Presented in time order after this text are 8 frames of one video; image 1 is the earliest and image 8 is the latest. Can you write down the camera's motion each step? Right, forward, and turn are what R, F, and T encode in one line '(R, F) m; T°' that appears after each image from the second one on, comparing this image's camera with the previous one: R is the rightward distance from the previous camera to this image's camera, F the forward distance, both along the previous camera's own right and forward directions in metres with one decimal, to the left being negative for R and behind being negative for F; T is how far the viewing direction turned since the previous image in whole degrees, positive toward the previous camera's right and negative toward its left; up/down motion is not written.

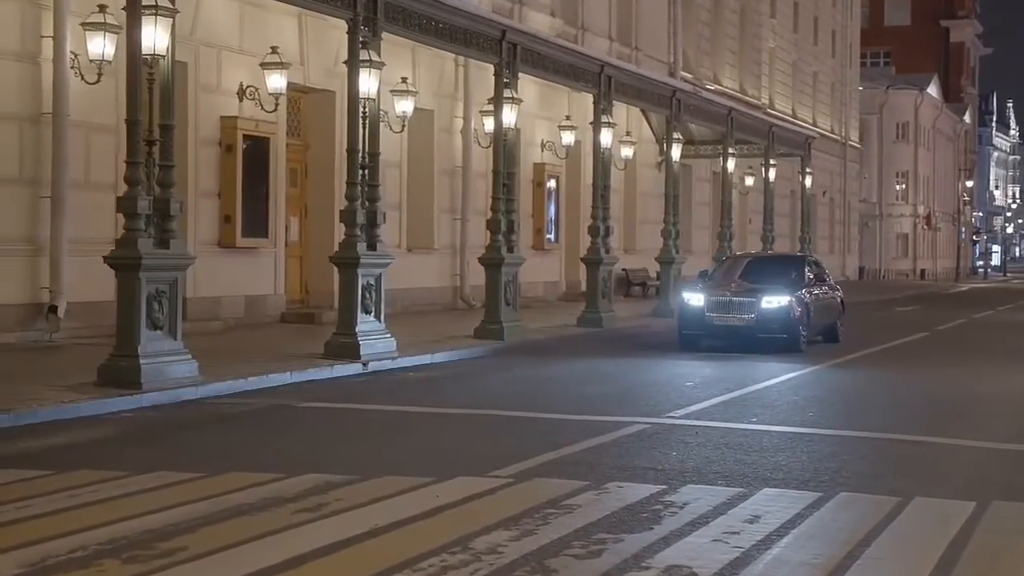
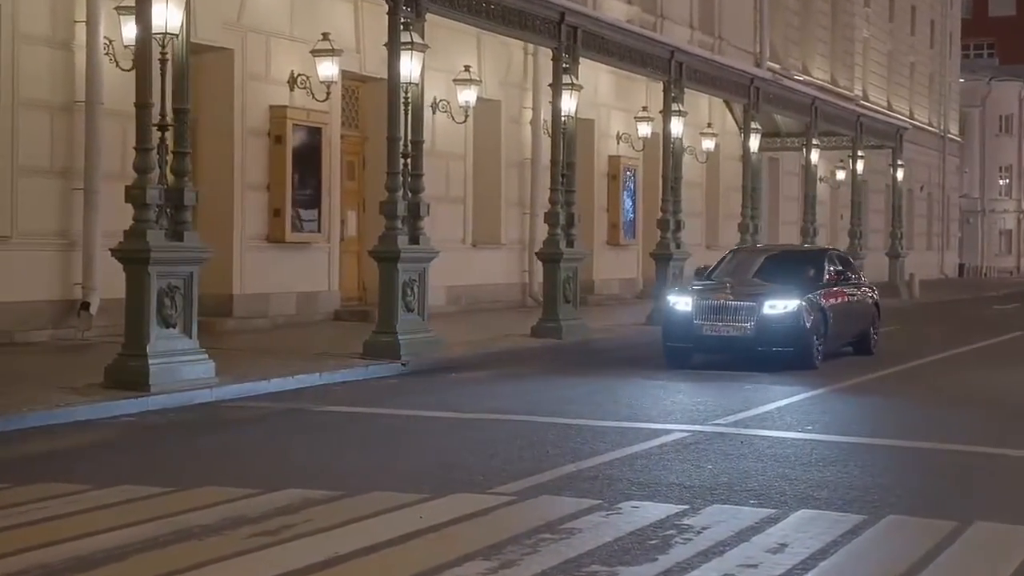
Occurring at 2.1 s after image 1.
(+0.6, +1.1) m; -4°
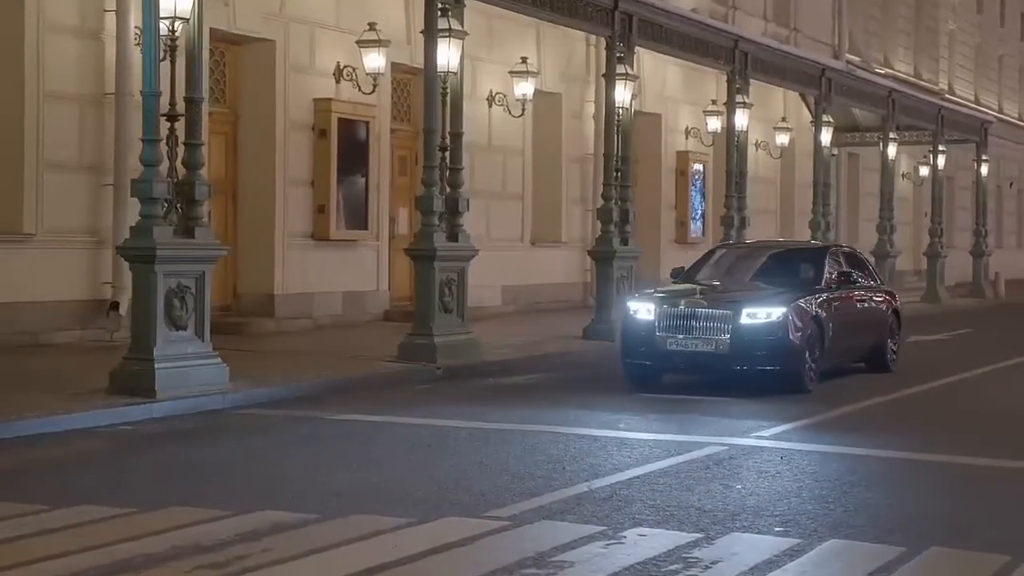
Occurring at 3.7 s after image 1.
(+0.5, +0.9) m; -3°
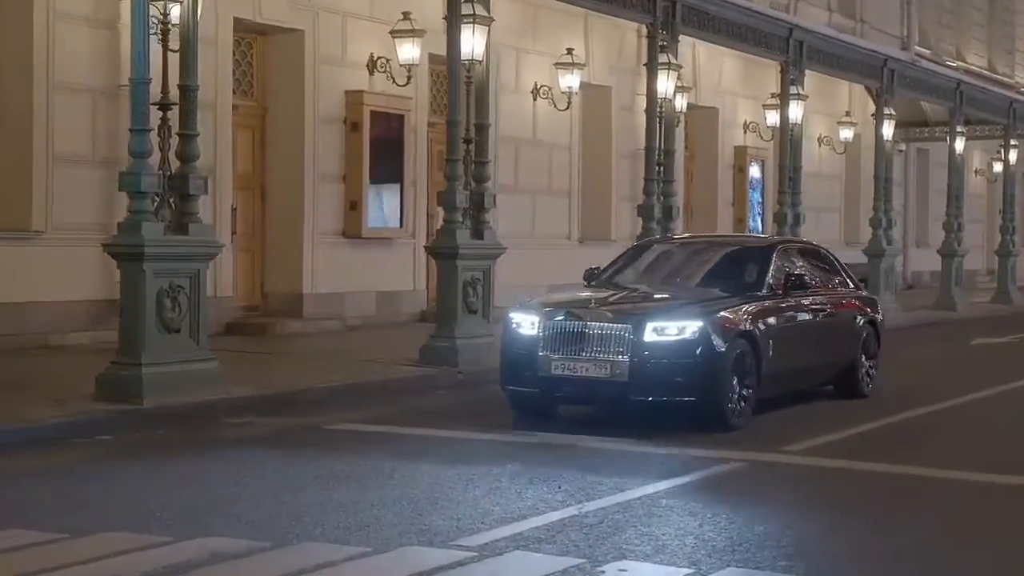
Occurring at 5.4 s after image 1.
(+0.5, +0.9) m; -3°
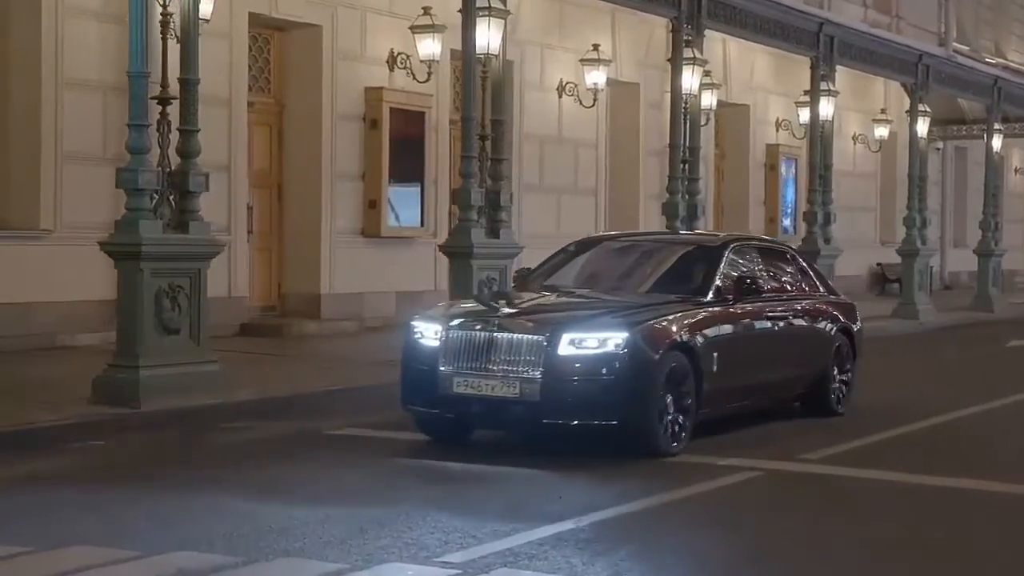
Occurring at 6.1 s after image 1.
(+0.2, +0.4) m; -2°
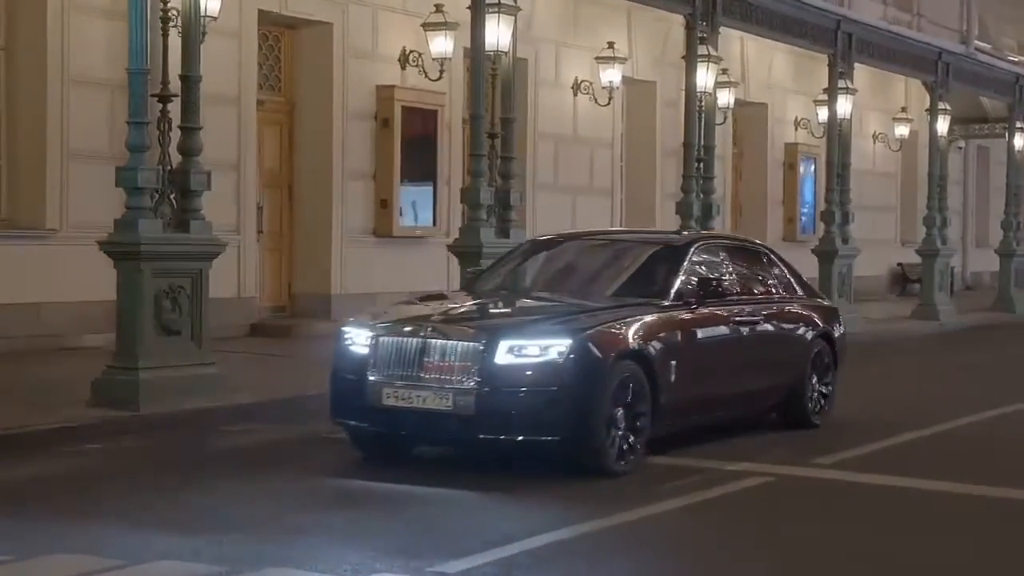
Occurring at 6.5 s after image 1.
(+0.1, +0.2) m; -1°
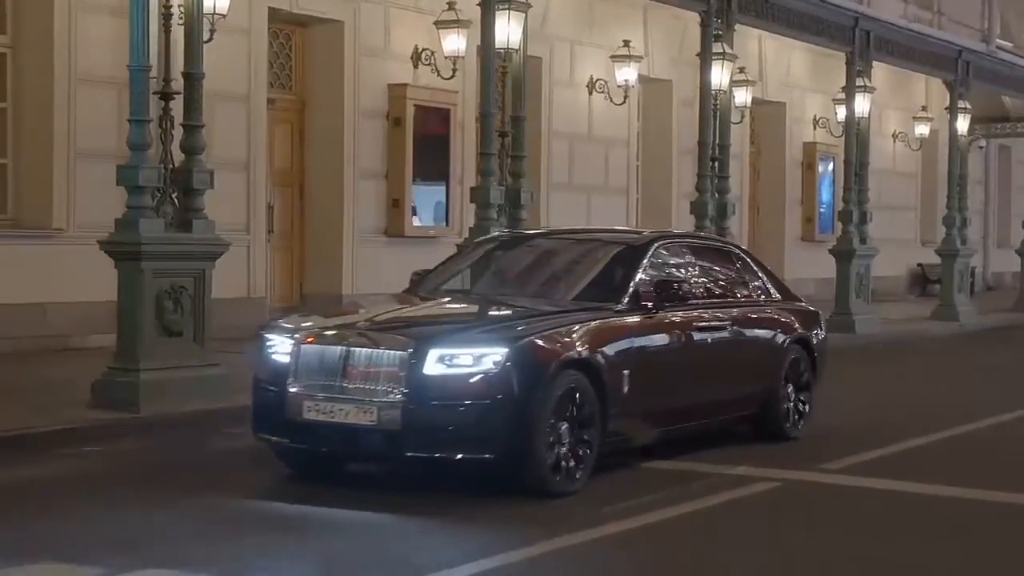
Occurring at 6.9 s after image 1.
(+0.1, +0.2) m; -1°
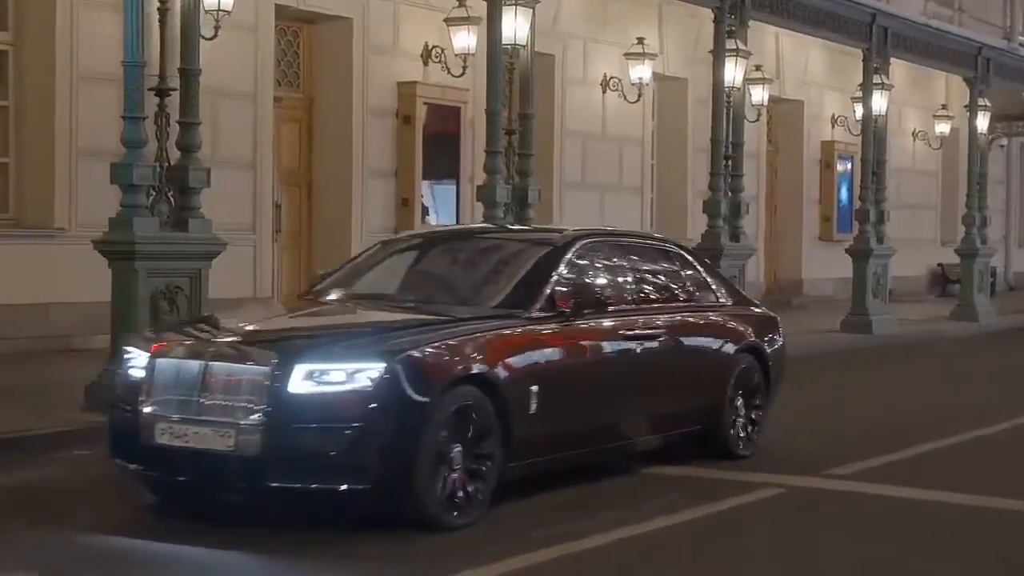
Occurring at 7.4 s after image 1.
(+0.1, +0.3) m; -1°
